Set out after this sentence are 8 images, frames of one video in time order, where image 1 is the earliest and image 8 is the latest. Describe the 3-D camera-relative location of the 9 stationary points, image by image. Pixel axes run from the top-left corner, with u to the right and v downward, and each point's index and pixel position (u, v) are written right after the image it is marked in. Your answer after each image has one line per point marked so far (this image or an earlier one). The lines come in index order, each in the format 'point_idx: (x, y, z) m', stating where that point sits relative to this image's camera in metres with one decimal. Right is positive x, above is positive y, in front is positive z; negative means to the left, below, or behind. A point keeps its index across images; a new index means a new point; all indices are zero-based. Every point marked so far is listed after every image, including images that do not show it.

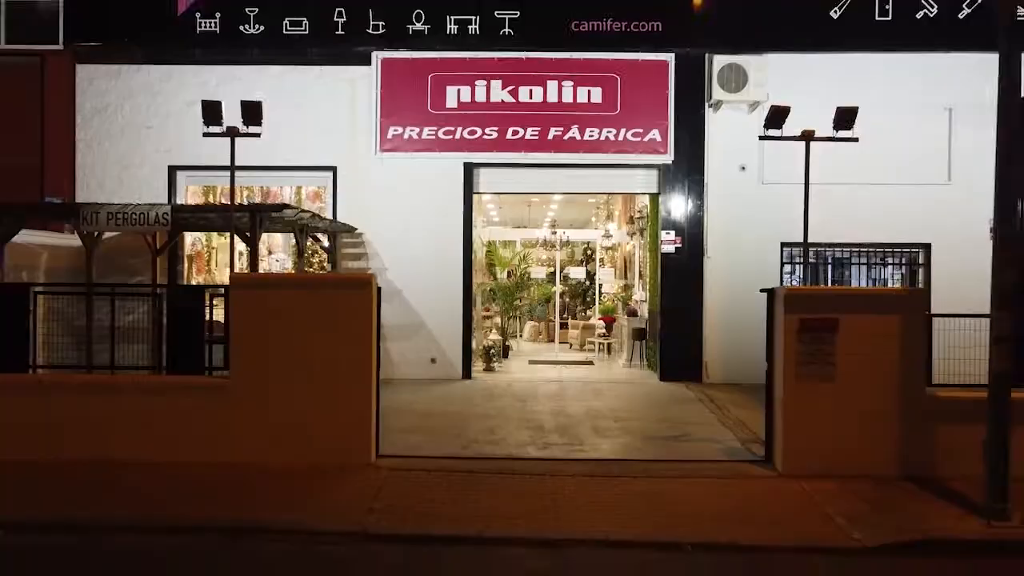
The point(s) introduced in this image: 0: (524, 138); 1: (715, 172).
0: (+0.1, +1.8, +9.8) m
1: (+2.4, +1.4, +9.8) m
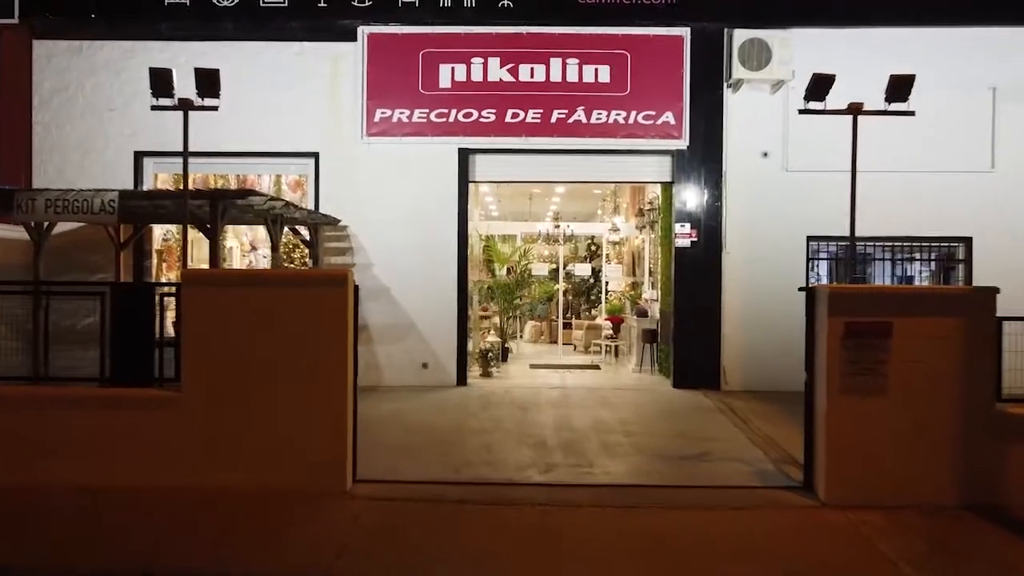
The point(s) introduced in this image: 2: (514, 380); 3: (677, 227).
0: (+0.1, +1.8, +8.9) m
1: (+2.4, +1.4, +8.9) m
2: (0.0, -1.1, +9.5) m
3: (+1.8, +0.7, +9.0) m
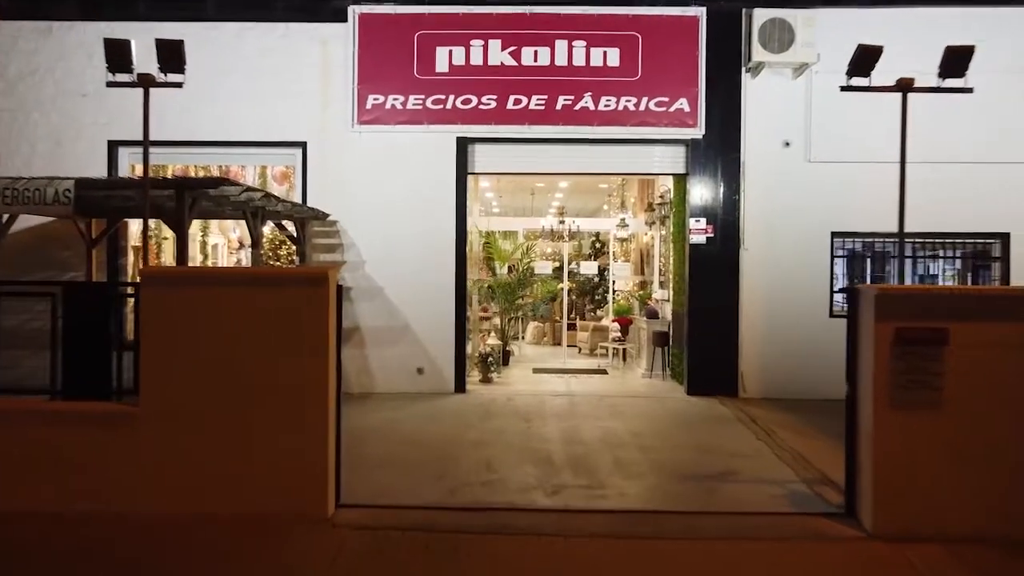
0: (+0.2, +1.8, +8.3) m
1: (+2.5, +1.4, +8.3) m
2: (0.0, -1.1, +8.9) m
3: (+1.9, +0.7, +8.3) m
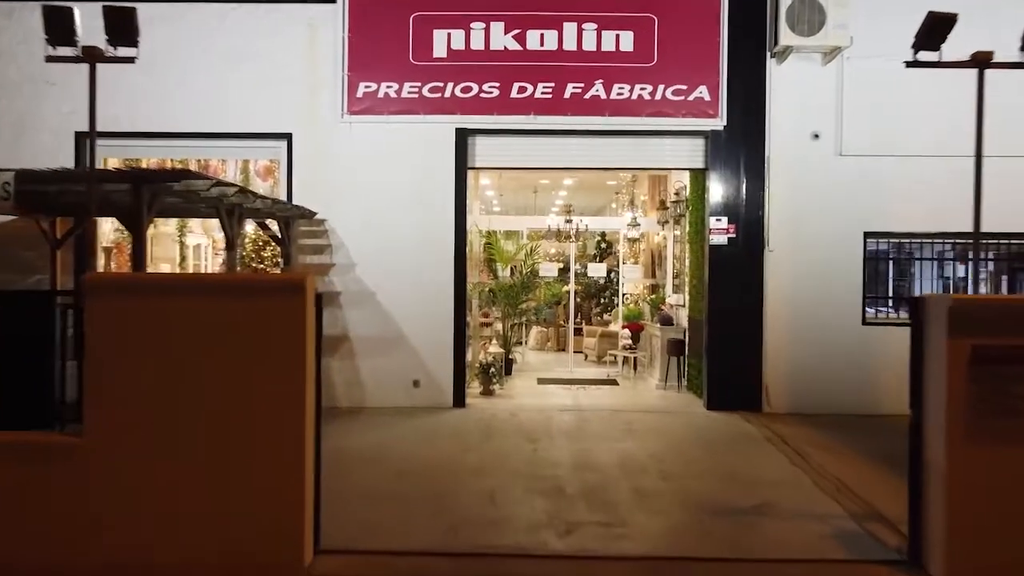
0: (+0.2, +1.8, +7.6) m
1: (+2.5, +1.4, +7.6) m
2: (+0.1, -1.1, +8.2) m
3: (+1.9, +0.6, +7.7) m
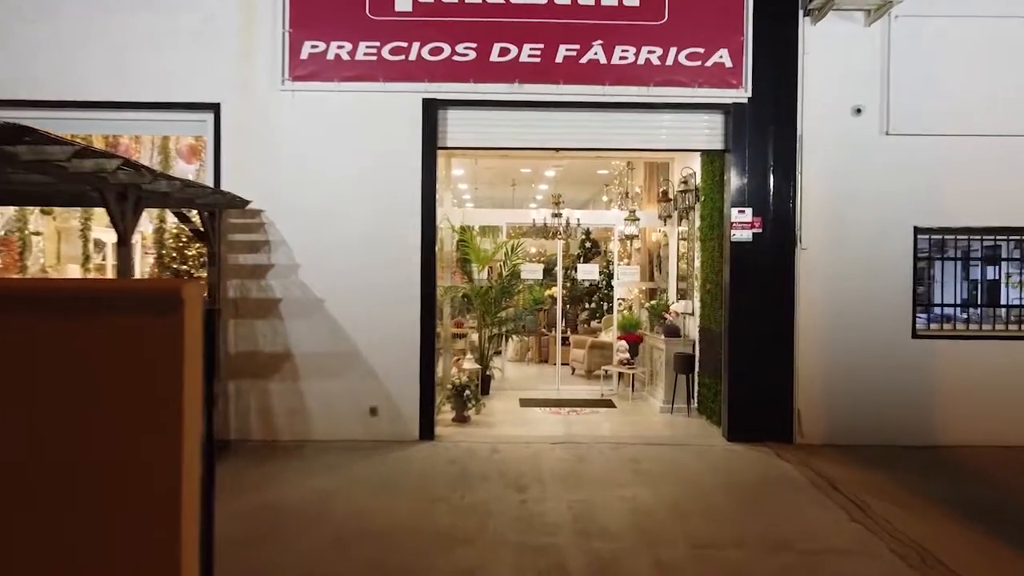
0: (0.0, +1.7, +6.2) m
1: (+2.3, +1.4, +6.3) m
2: (-0.1, -1.2, +6.8) m
3: (+1.7, +0.6, +6.3) m
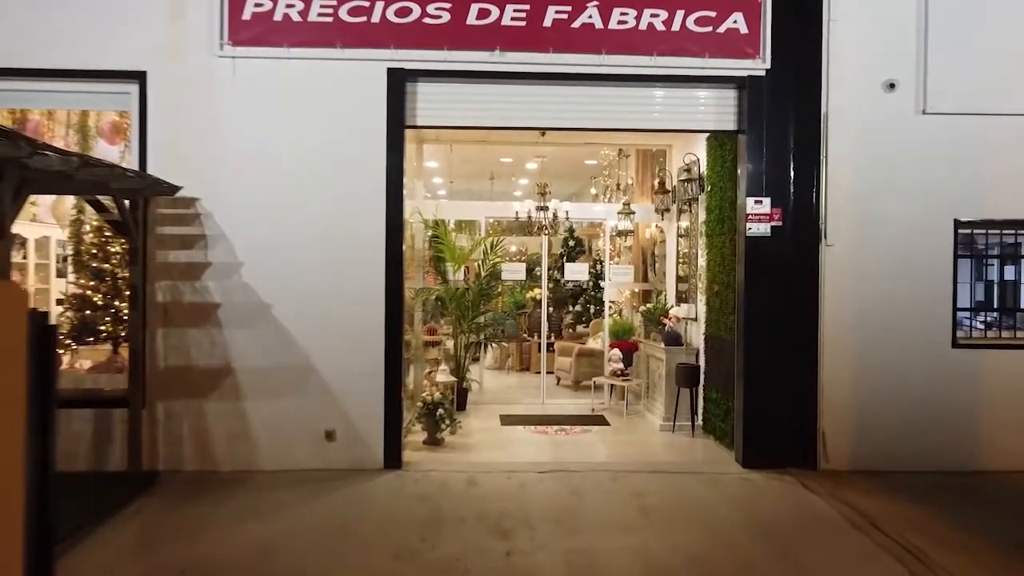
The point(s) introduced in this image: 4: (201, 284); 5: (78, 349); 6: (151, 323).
0: (-0.1, +1.7, +5.3) m
1: (+2.2, +1.3, +5.5) m
2: (-0.2, -1.2, +5.9) m
3: (+1.6, +0.6, +5.5) m
4: (-2.0, 0.0, +5.3) m
5: (-2.9, -0.4, +5.5) m
6: (-2.3, -0.2, +5.3) m
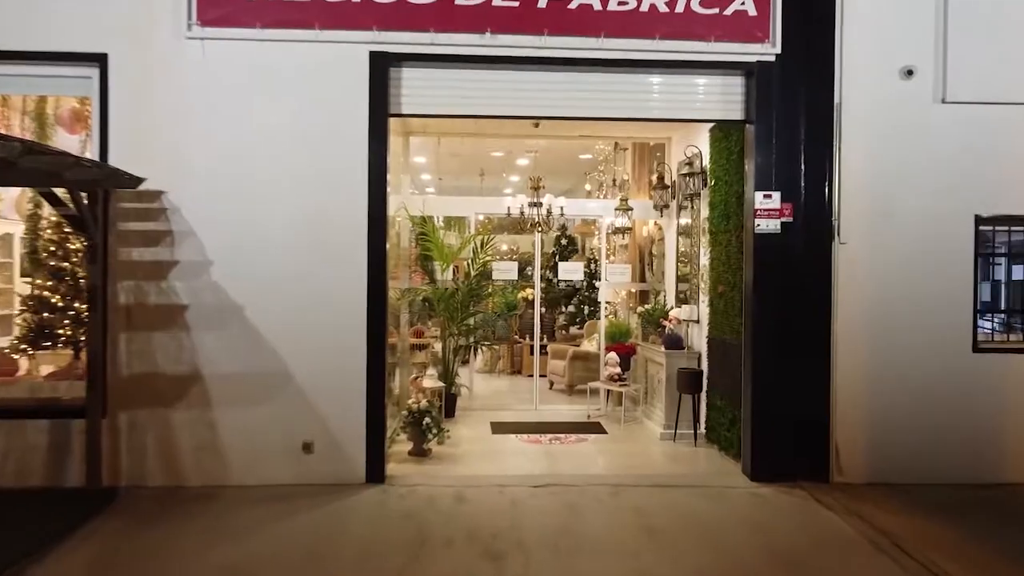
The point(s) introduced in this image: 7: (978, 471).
0: (-0.1, +1.7, +5.0) m
1: (+2.2, +1.3, +5.1) m
2: (-0.3, -1.2, +5.5) m
3: (+1.5, +0.6, +5.1) m
4: (-2.1, 0.0, +4.9) m
5: (-3.0, -0.4, +5.1) m
6: (-2.4, -0.2, +4.9) m
7: (+3.0, -1.2, +5.2) m
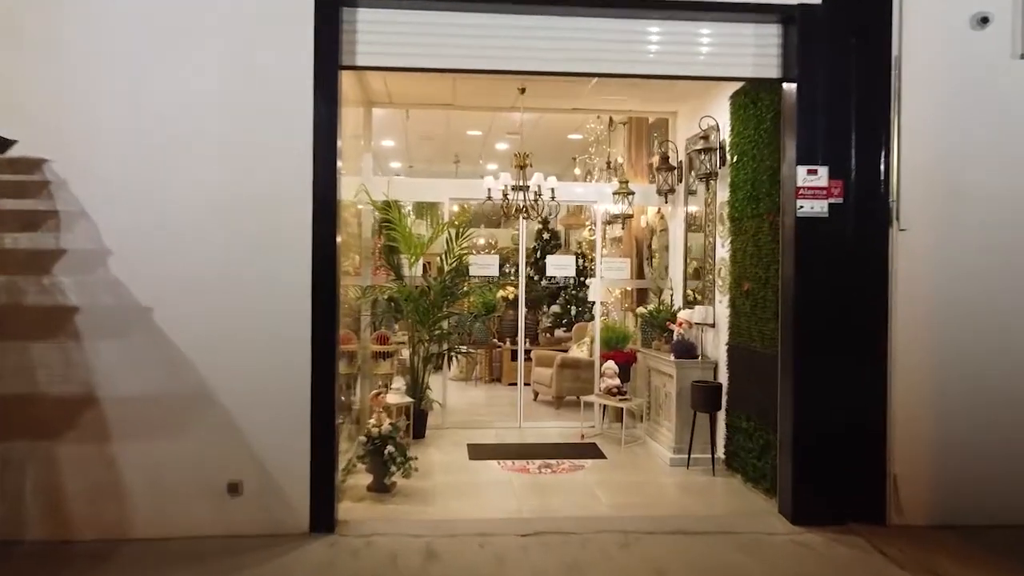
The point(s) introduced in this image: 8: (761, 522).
0: (-0.2, +1.7, +3.9) m
1: (+2.1, +1.4, +4.2) m
2: (-0.4, -1.2, +4.5) m
3: (+1.5, +0.6, +4.1) m
4: (-2.2, 0.0, +3.8) m
5: (-3.1, -0.4, +4.0) m
6: (-2.5, -0.2, +3.8) m
7: (+2.9, -1.2, +4.2) m
8: (+1.3, -1.2, +4.2) m
